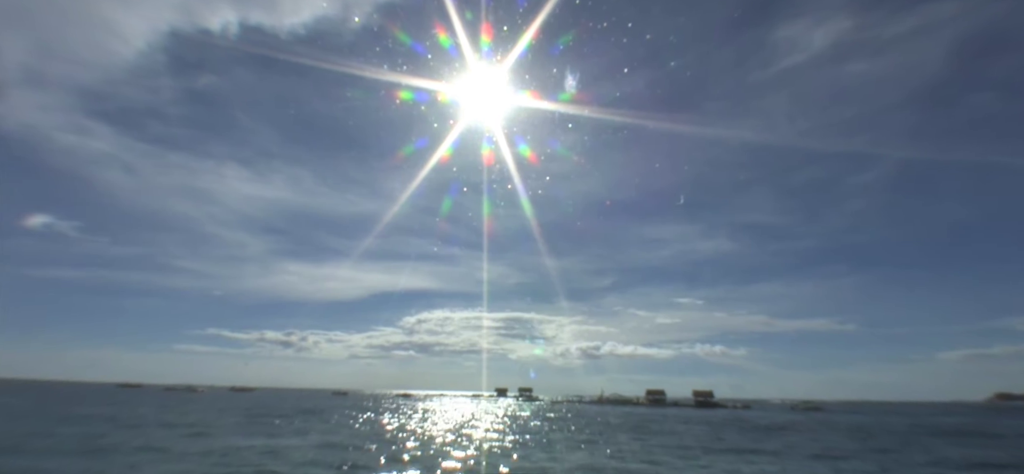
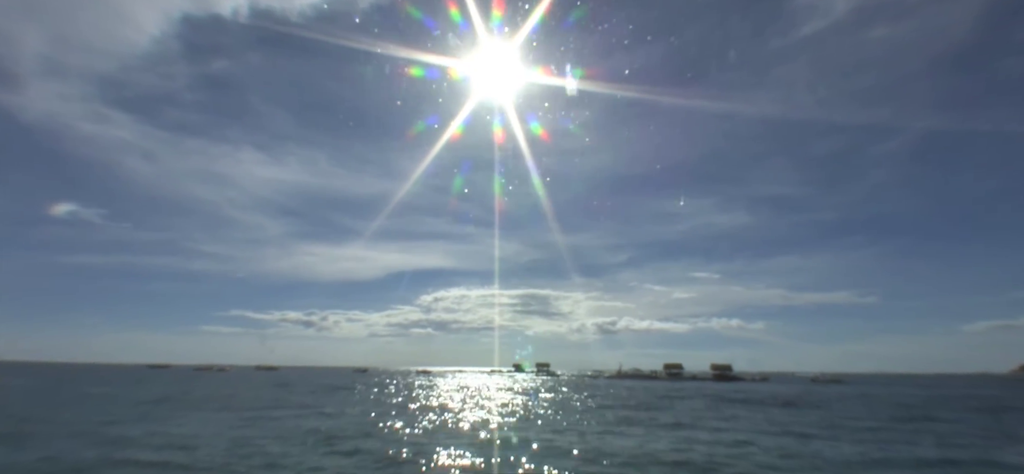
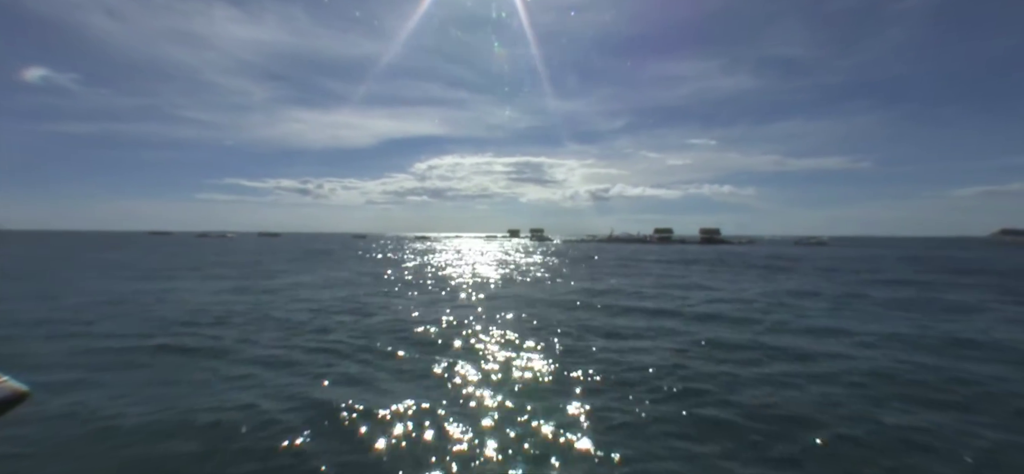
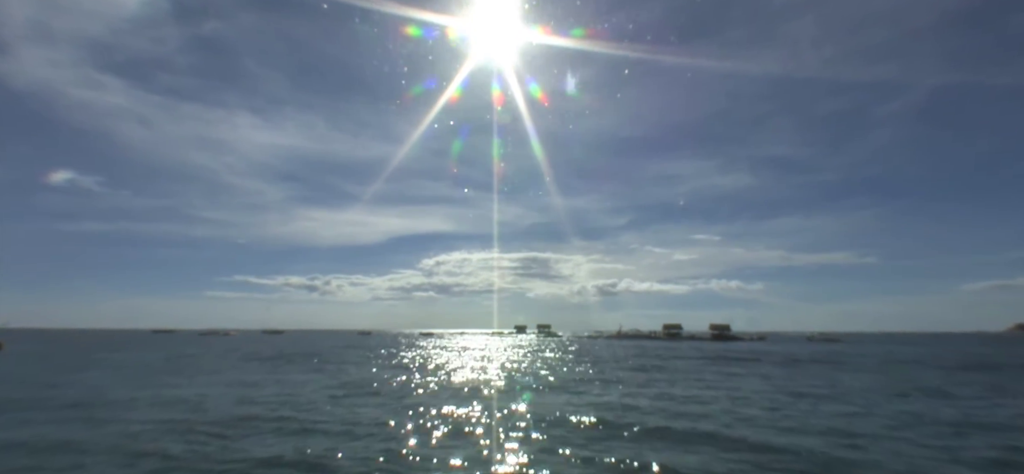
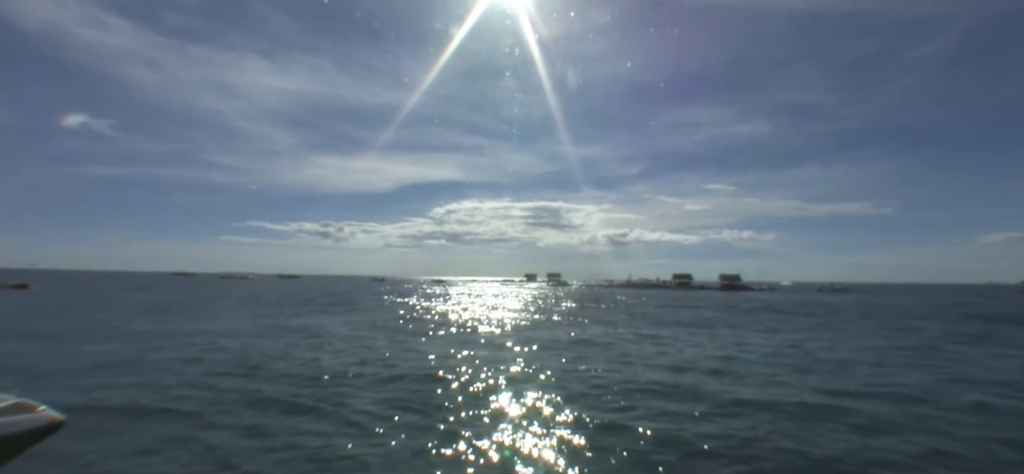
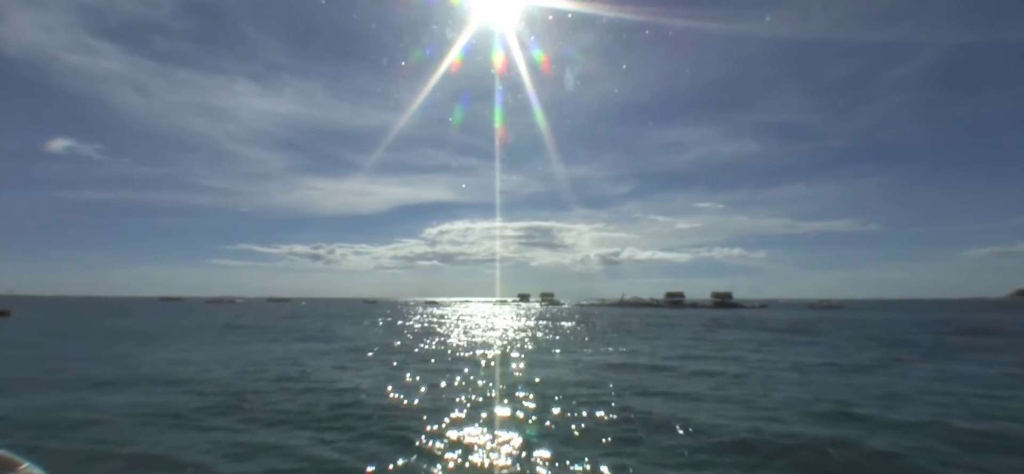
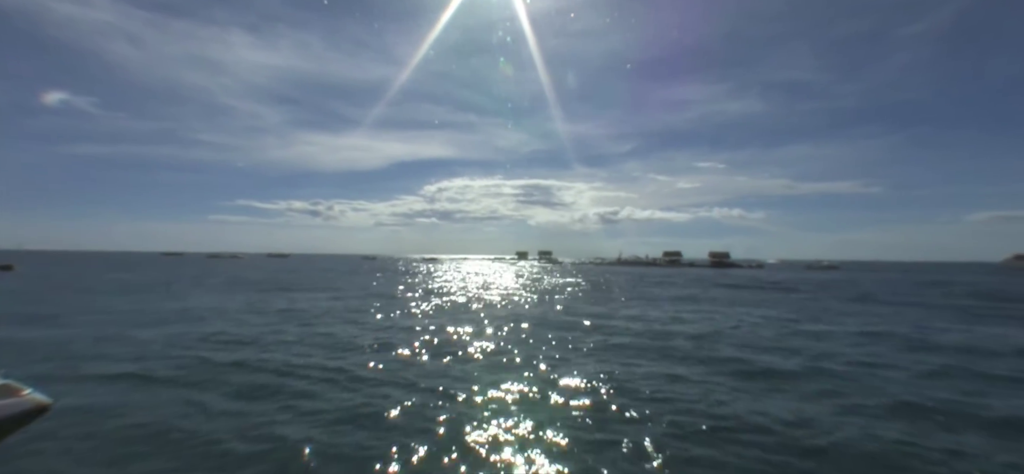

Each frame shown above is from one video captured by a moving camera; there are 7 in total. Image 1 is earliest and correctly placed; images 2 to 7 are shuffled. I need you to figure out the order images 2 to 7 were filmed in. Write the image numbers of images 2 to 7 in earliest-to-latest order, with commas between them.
2, 4, 6, 5, 7, 3
